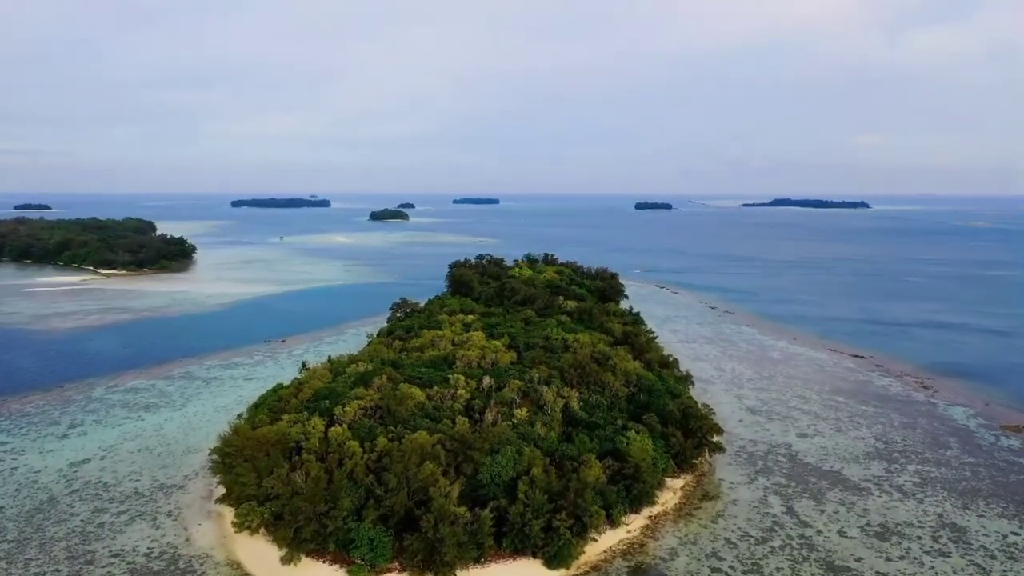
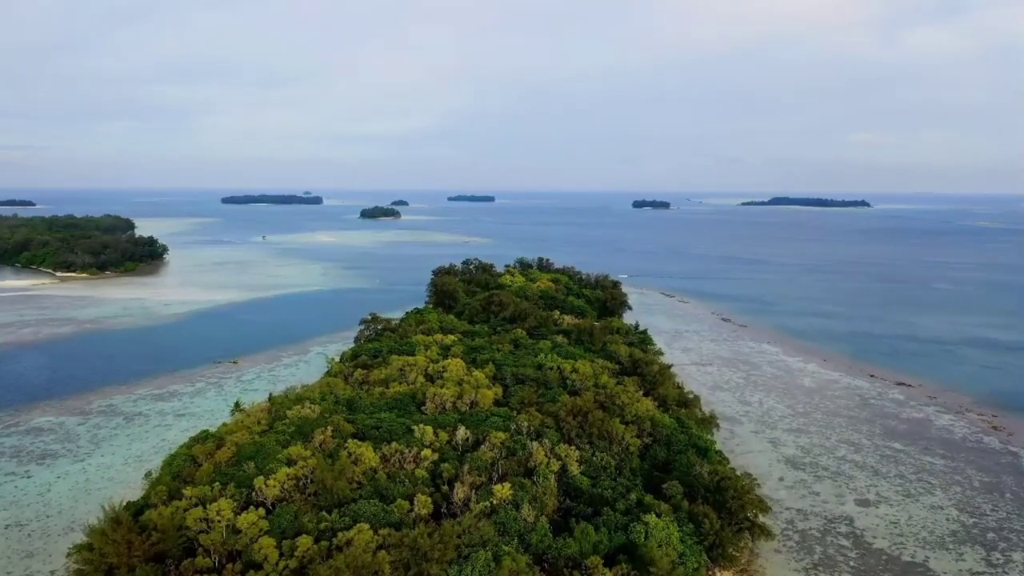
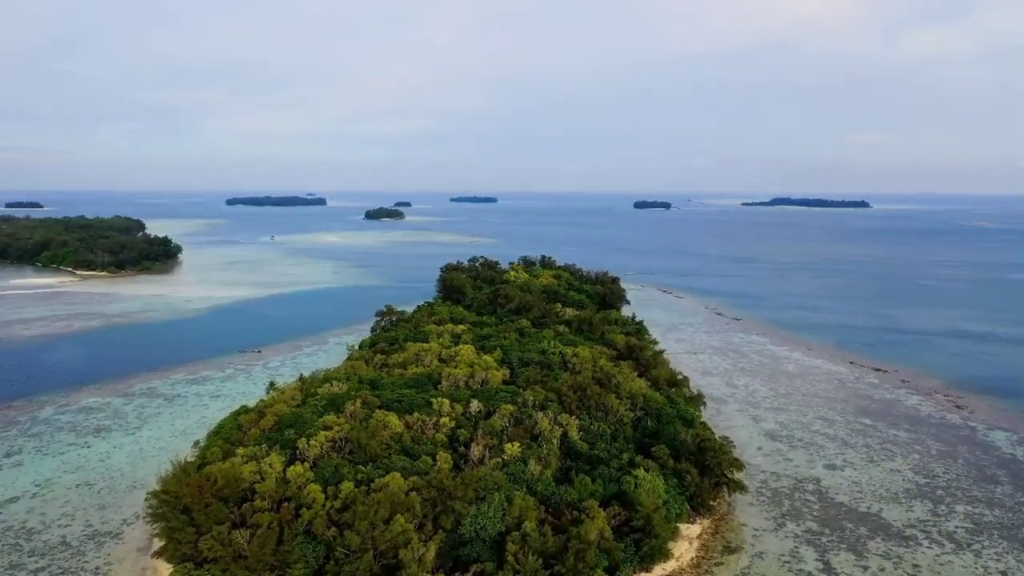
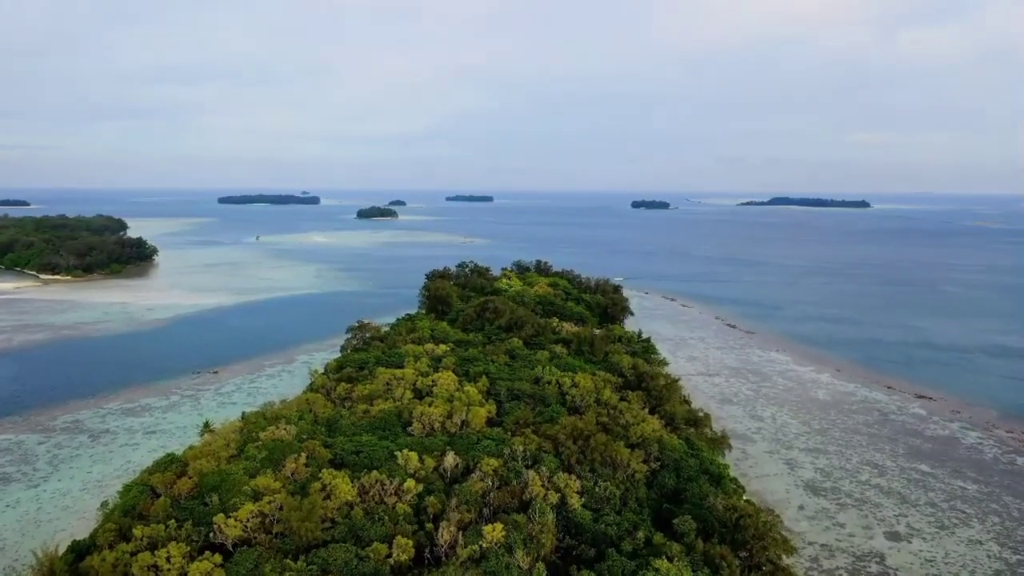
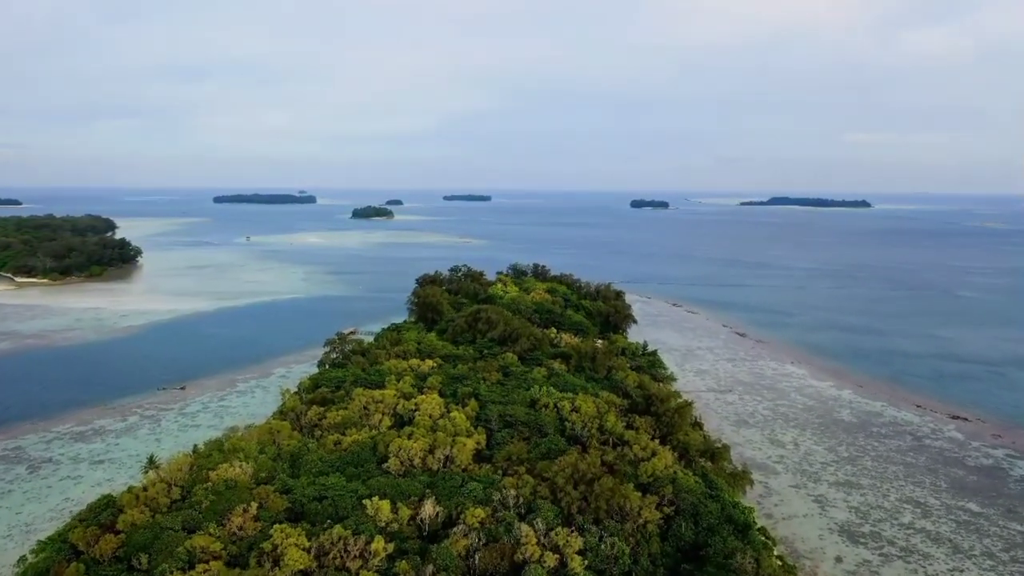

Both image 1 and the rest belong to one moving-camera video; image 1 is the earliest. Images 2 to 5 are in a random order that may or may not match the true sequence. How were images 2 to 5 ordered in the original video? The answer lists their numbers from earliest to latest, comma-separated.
3, 2, 4, 5
